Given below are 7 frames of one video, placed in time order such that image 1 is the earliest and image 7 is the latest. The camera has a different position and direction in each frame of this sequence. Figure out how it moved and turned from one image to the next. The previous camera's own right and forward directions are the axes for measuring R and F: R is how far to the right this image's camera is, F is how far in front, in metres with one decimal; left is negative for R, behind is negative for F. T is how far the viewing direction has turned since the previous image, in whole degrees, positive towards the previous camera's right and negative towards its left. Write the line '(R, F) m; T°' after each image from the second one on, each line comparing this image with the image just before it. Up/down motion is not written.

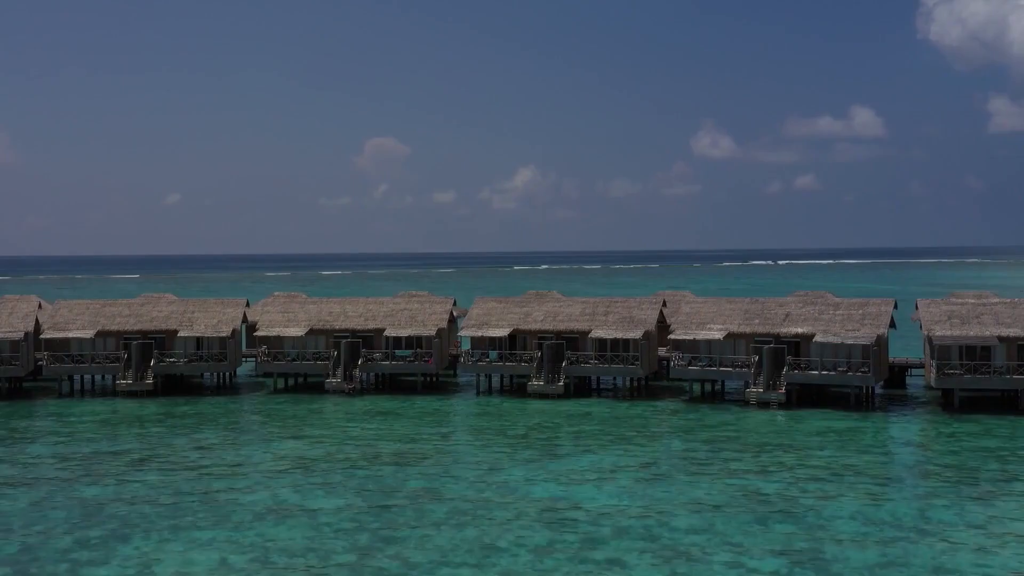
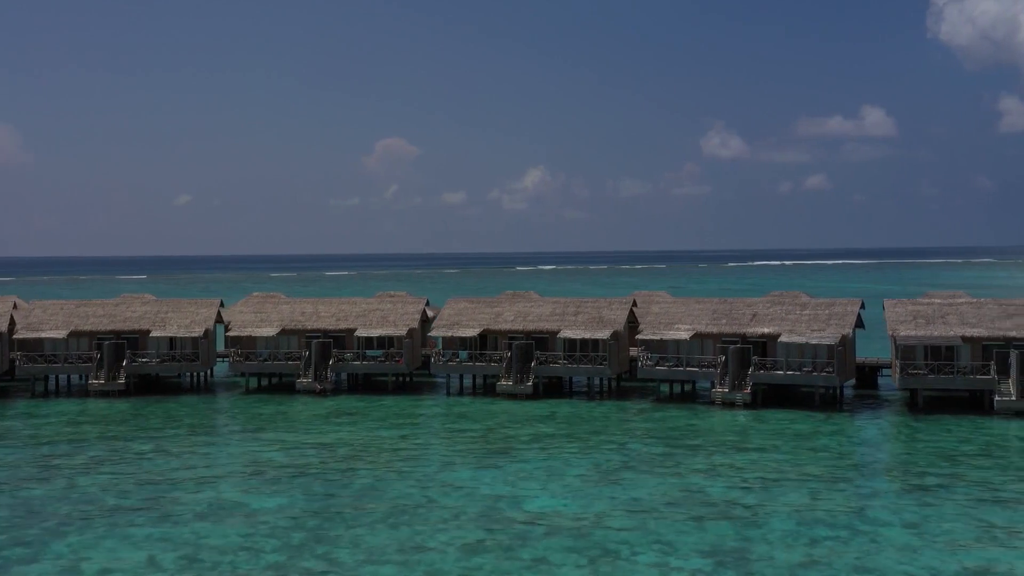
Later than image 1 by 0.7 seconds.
(+1.6, -0.1) m; 0°
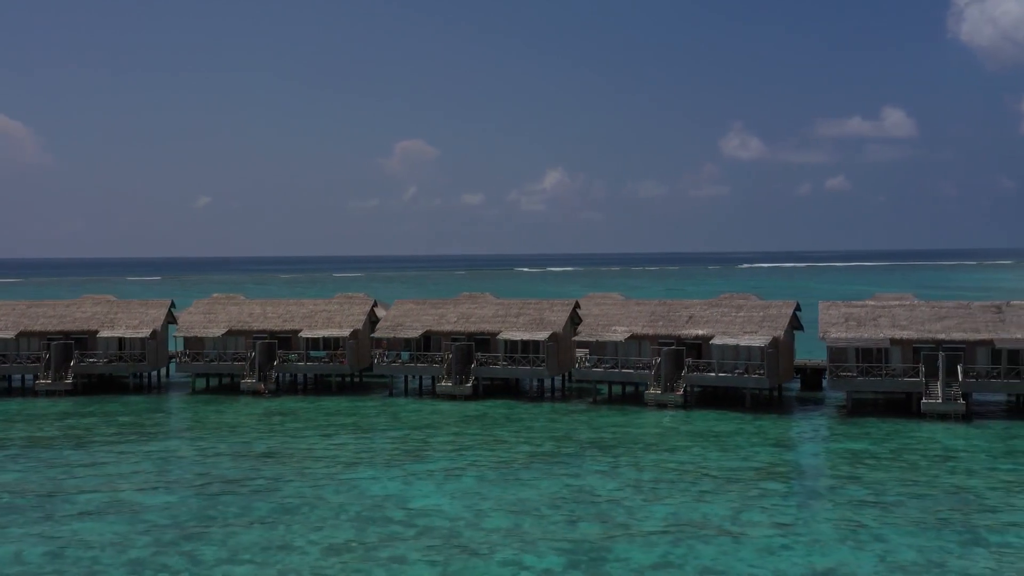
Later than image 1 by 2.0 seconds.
(+3.1, -0.1) m; -1°
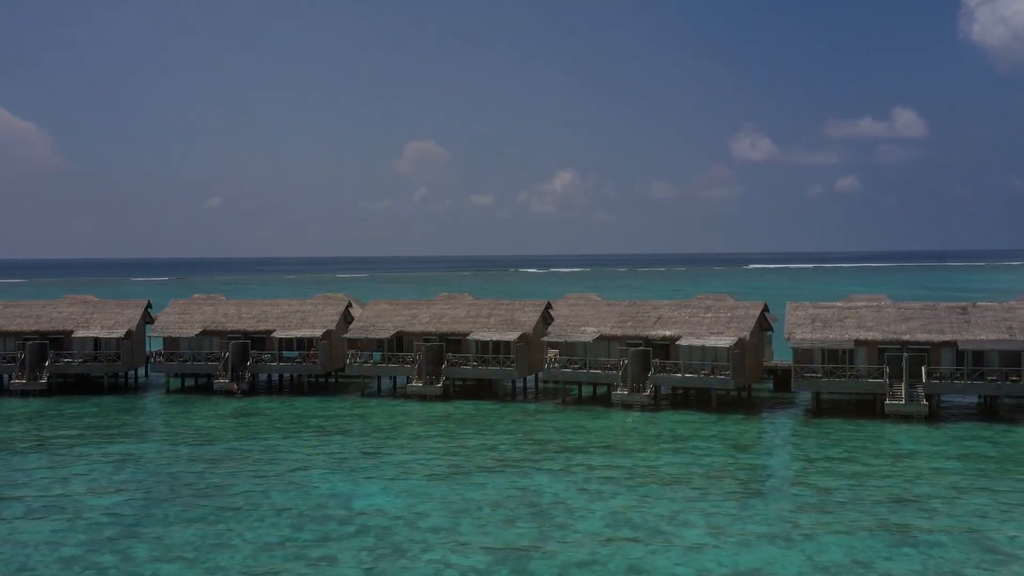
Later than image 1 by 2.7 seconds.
(+1.6, -0.1) m; 0°
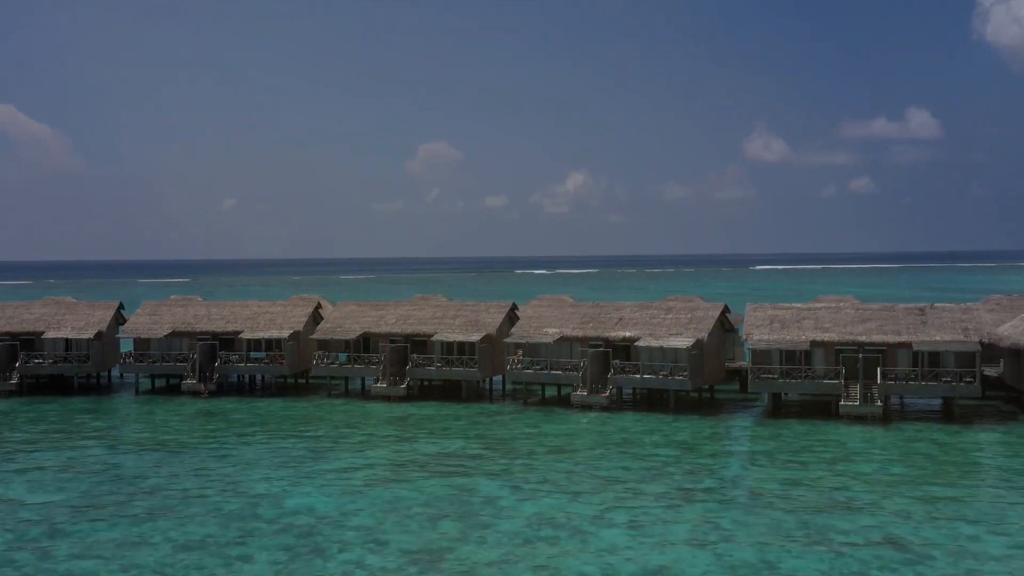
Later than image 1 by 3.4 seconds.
(+1.9, -0.1) m; 0°
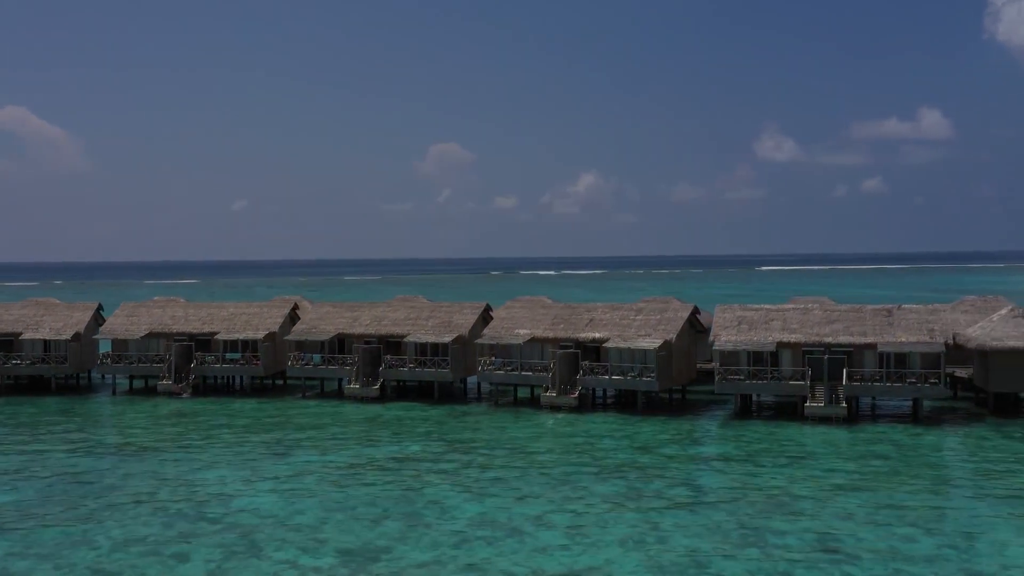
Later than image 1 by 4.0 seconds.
(+1.5, -0.1) m; 0°
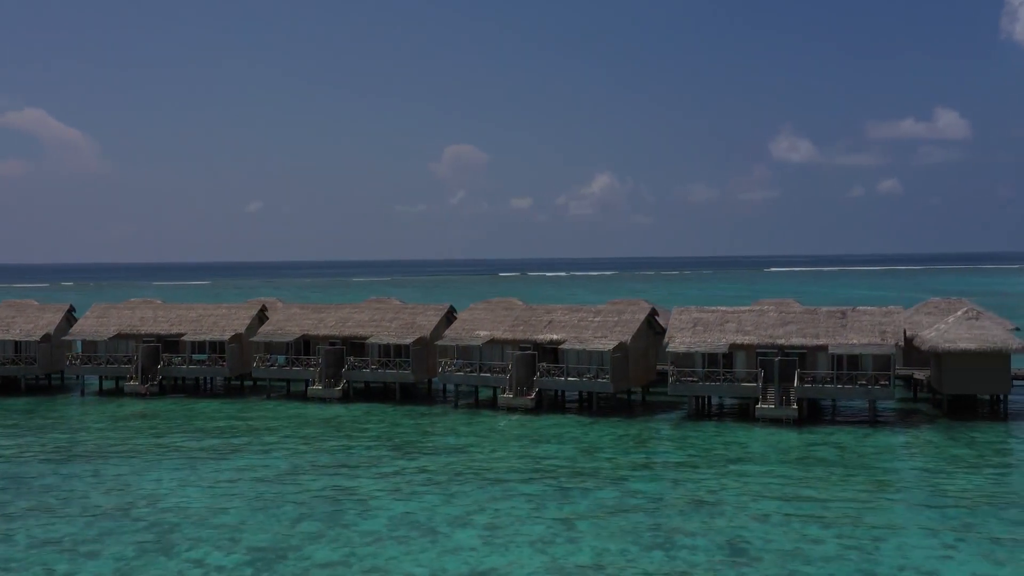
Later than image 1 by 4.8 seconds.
(+2.1, -0.1) m; -1°
